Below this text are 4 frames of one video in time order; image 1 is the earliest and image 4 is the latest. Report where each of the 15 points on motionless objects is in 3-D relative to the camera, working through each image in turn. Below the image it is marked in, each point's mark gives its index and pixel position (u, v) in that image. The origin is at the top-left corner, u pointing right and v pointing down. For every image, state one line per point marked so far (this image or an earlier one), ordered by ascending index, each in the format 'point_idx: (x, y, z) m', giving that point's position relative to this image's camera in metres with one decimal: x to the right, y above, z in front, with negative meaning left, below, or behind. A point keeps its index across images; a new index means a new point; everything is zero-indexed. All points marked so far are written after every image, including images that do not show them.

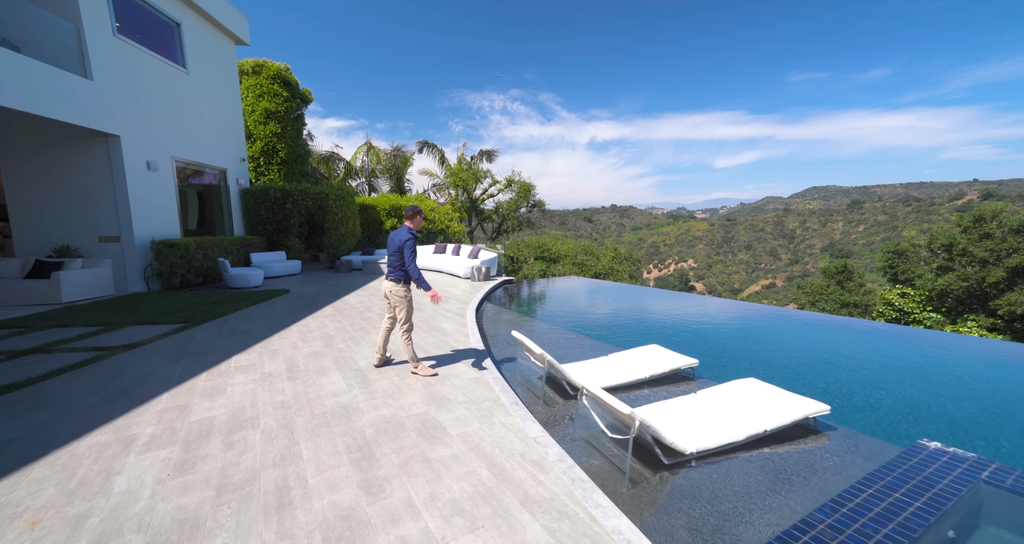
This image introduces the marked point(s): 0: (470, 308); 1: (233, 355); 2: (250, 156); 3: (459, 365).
0: (-0.7, -0.6, +7.3) m
1: (-3.2, -1.0, +4.5) m
2: (-9.7, +4.3, +14.6) m
3: (-0.5, -1.0, +4.0) m
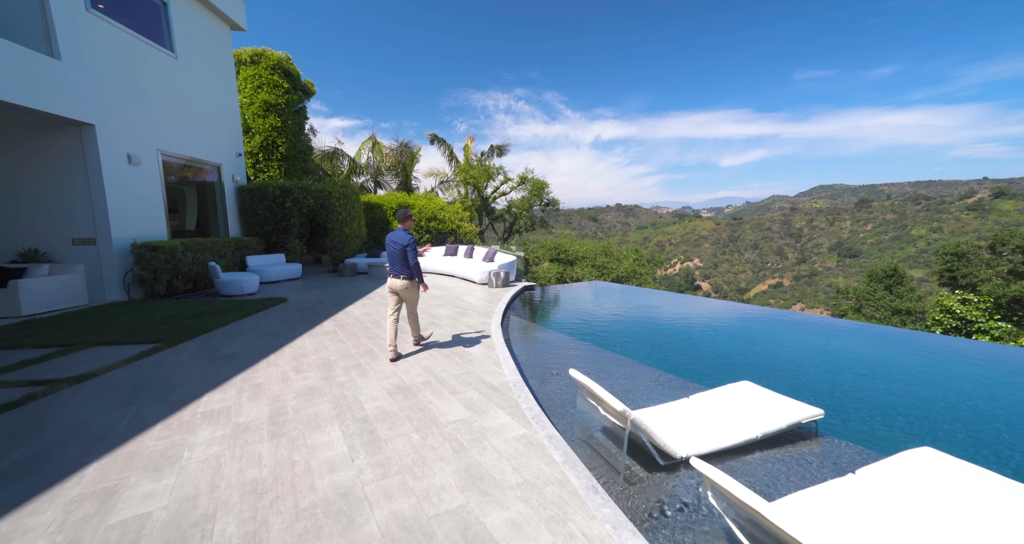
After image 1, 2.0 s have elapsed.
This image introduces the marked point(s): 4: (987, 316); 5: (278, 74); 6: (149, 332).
0: (-0.3, -0.8, +6.3) m
1: (-2.8, -1.1, +3.5) m
2: (-9.2, +4.2, +13.7) m
3: (-0.1, -1.1, +3.0) m
4: (+12.6, -1.2, +10.4) m
5: (-8.1, +6.8, +13.6) m
6: (-5.0, -0.8, +5.4) m
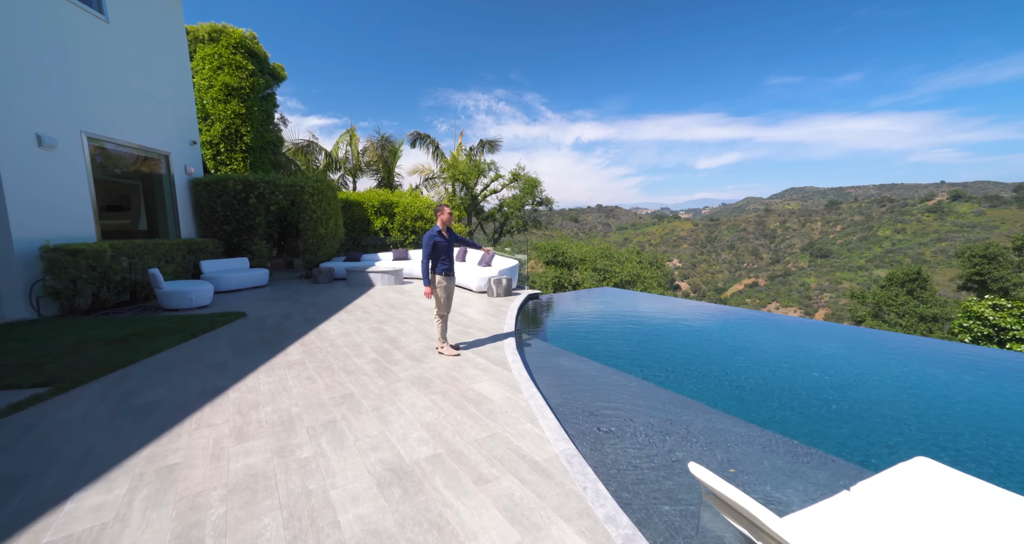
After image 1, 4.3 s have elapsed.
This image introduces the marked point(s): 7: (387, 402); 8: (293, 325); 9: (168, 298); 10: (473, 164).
0: (-0.1, -0.9, +5.0) m
1: (-2.4, -1.2, +2.2) m
2: (-9.3, +4.0, +12.0) m
3: (+0.3, -1.2, +1.8) m
4: (+12.6, -1.2, +9.8) m
5: (-8.2, +6.7, +12.0) m
6: (-4.8, -1.0, +4.0) m
7: (-1.0, -1.1, +3.3) m
8: (-3.4, -0.8, +6.0) m
9: (-5.9, -0.5, +6.8) m
10: (-1.8, +5.0, +18.2) m
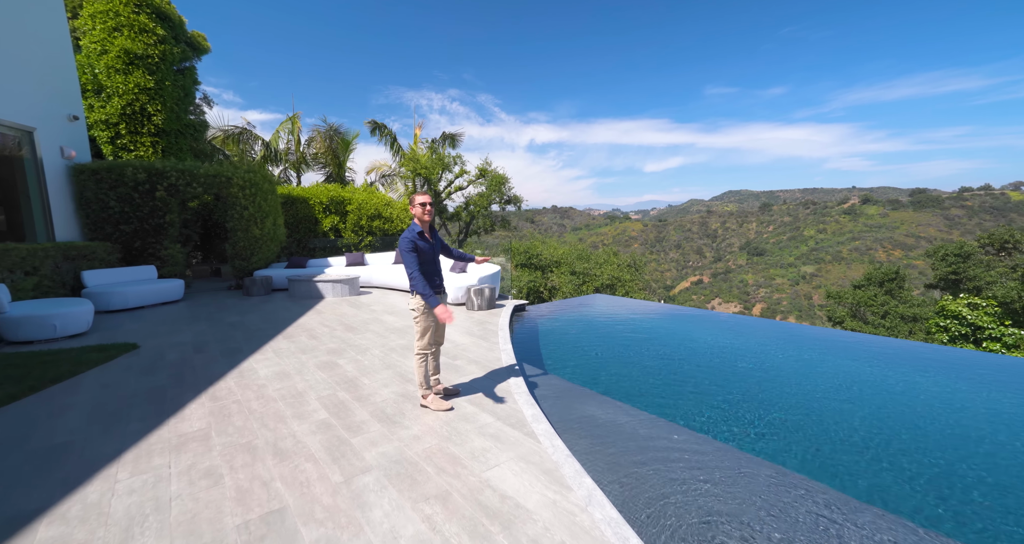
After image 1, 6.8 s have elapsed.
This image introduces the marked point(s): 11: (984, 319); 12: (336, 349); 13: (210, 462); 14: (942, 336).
0: (0.0, -1.0, +3.7) m
1: (-2.0, -1.4, +0.6) m
2: (-10.0, +3.7, +9.6) m
3: (+0.7, -1.3, +0.5) m
4: (+12.1, -1.2, +9.8) m
5: (-9.0, +6.4, +9.7) m
6: (-4.5, -1.2, +2.1) m
7: (-0.8, -1.2, +1.9) m
8: (-3.4, -1.0, +4.3) m
9: (-6.0, -0.7, +4.8) m
10: (-3.3, +4.8, +16.6) m
11: (+11.8, -1.2, +9.9) m
12: (-2.1, -0.9, +4.7) m
13: (-1.9, -1.2, +2.5) m
14: (+11.7, -1.7, +10.8) m
